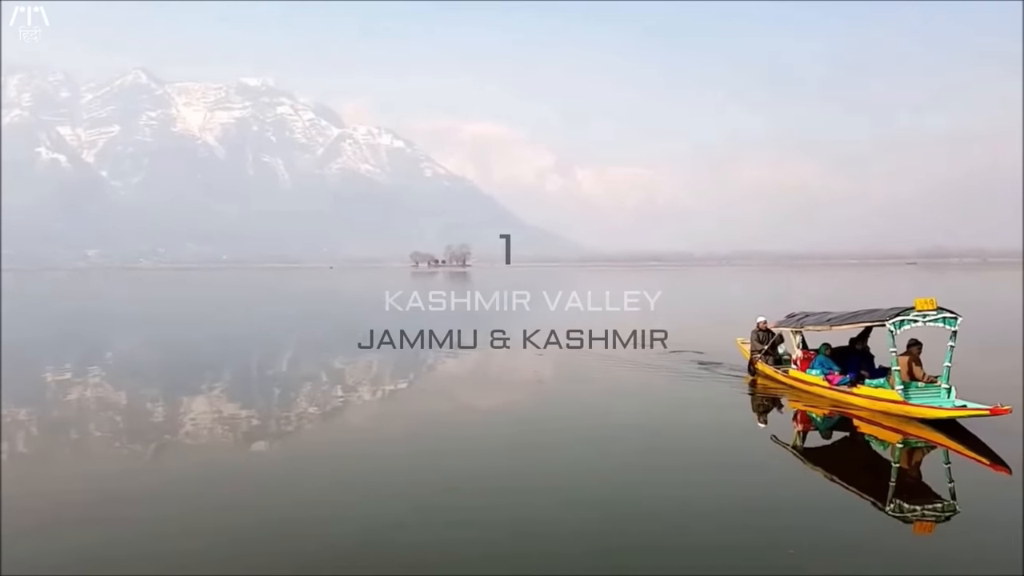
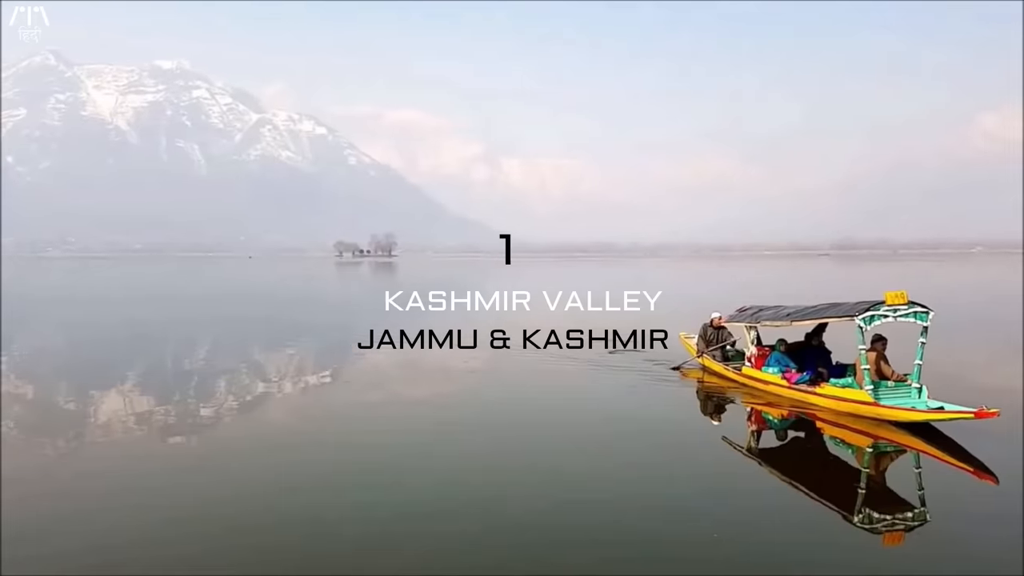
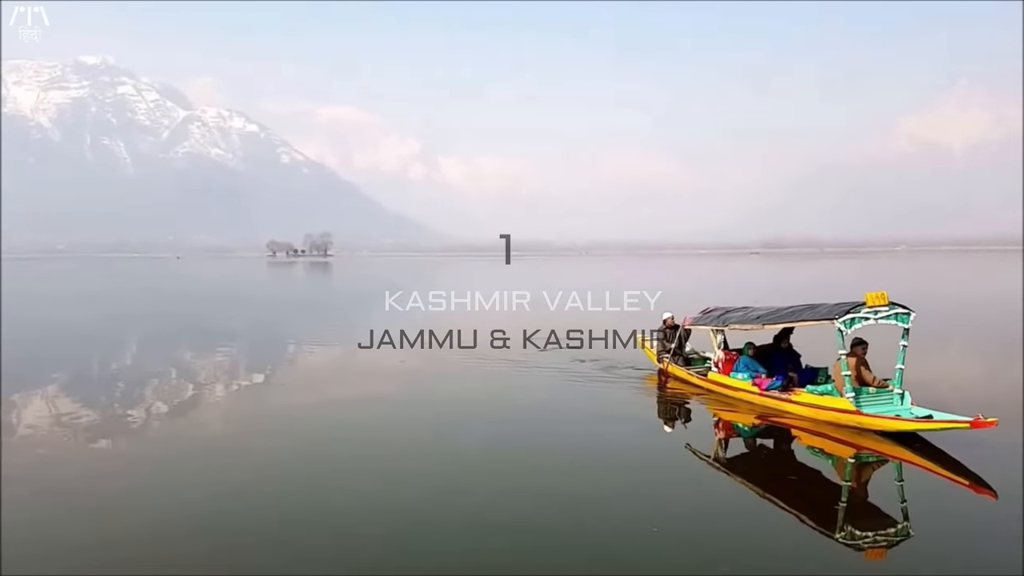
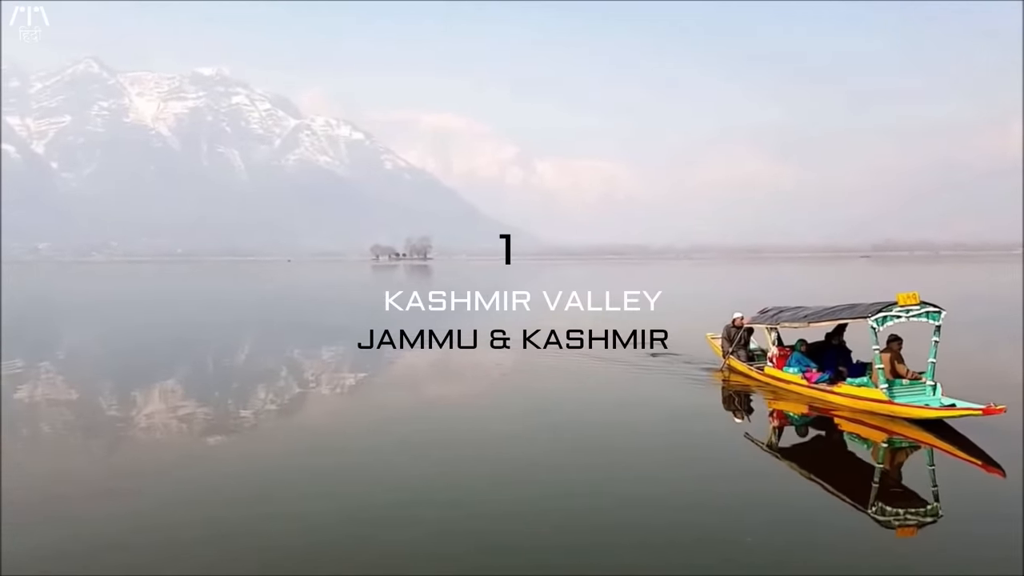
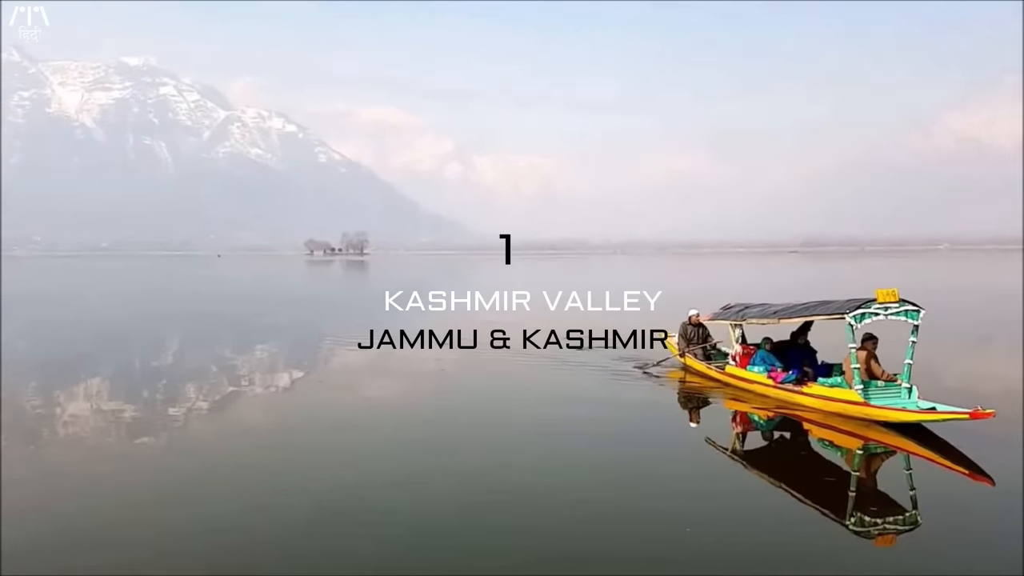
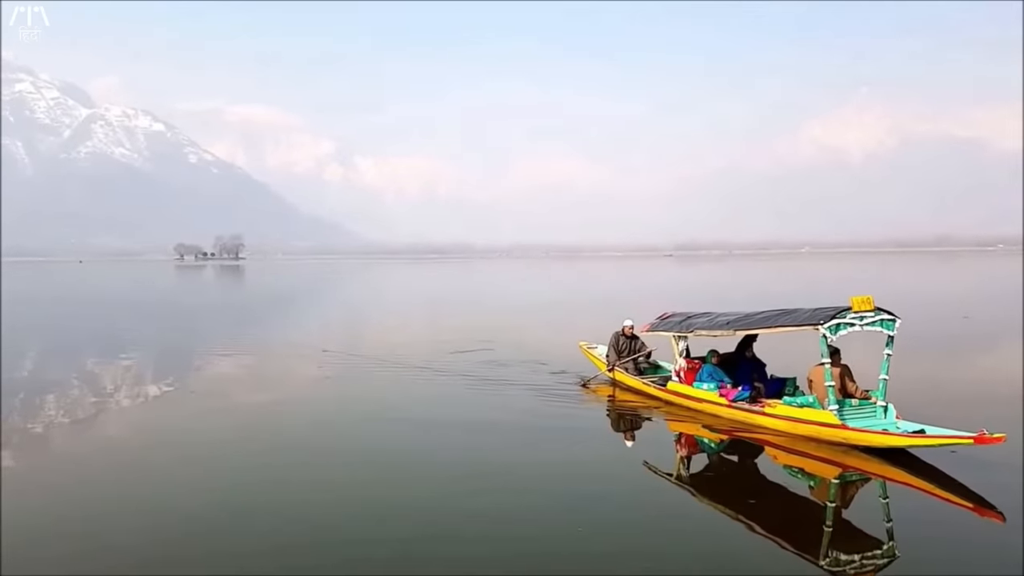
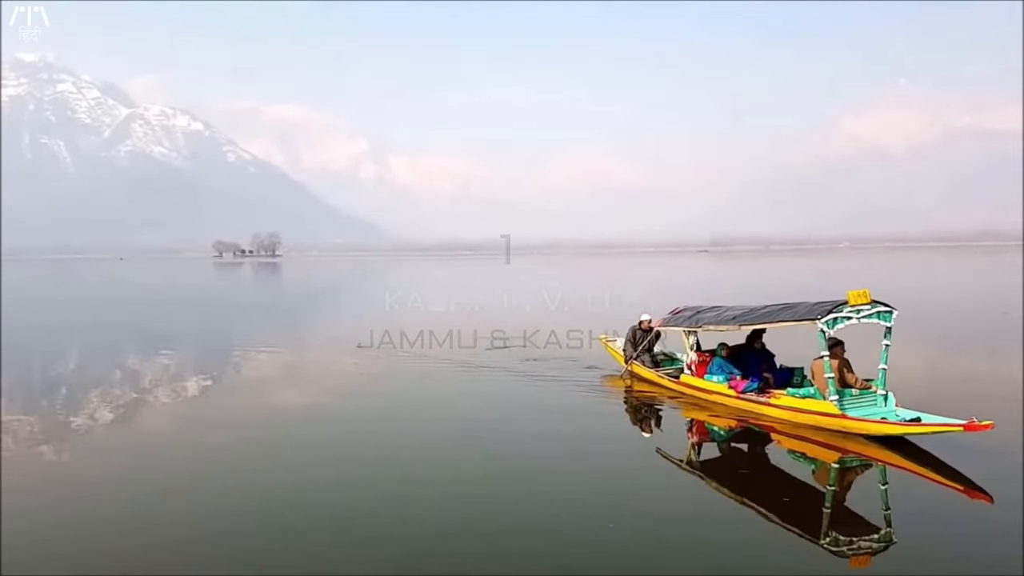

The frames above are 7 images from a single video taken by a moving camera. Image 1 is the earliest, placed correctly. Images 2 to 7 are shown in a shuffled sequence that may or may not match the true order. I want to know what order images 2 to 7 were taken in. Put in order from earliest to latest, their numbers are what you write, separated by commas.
4, 2, 5, 3, 7, 6
